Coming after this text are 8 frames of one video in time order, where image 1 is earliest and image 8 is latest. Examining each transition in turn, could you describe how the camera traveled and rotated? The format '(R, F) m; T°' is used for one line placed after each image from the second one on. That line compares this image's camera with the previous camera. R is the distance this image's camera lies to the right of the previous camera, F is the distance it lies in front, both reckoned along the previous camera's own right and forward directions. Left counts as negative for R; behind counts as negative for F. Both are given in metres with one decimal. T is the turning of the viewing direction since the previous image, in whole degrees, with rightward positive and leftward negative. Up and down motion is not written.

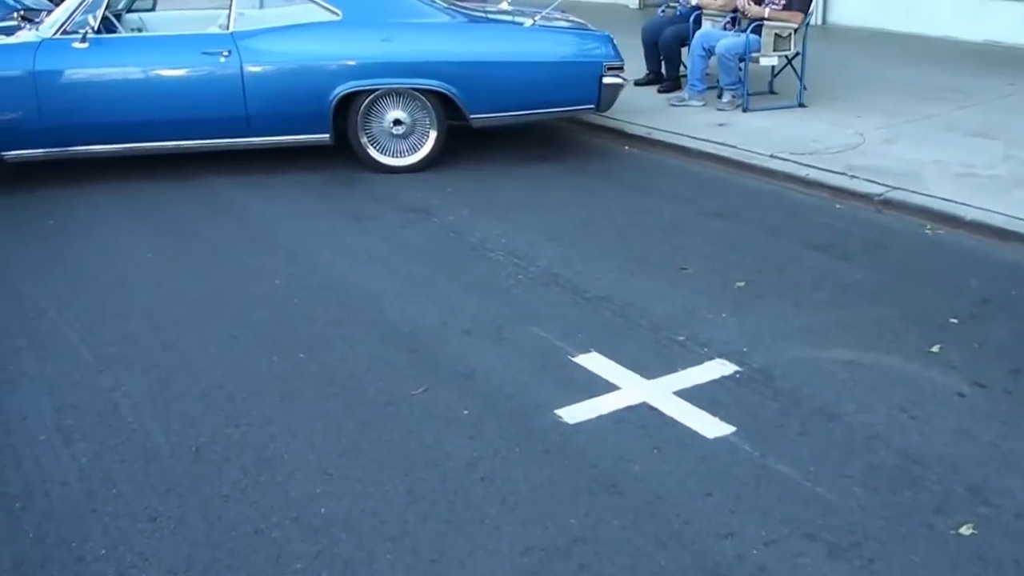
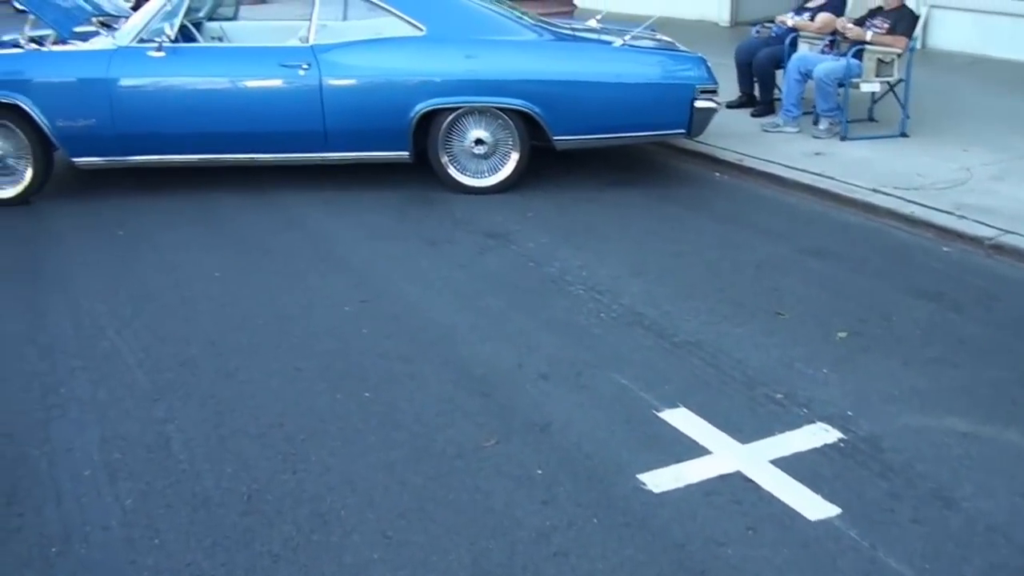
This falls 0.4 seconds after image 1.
(0.0, +0.4) m; -4°
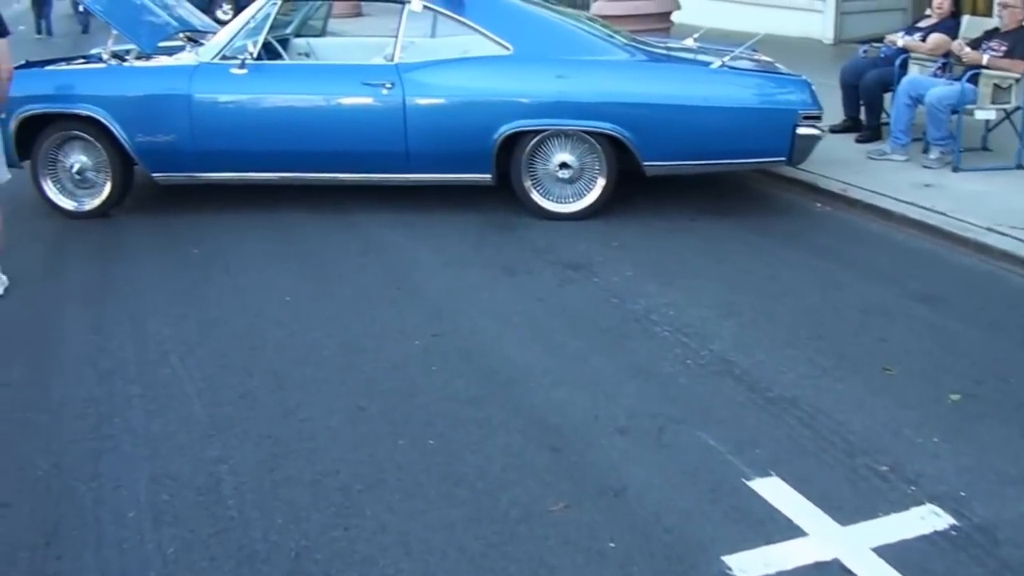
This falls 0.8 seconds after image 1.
(0.0, +0.3) m; -5°
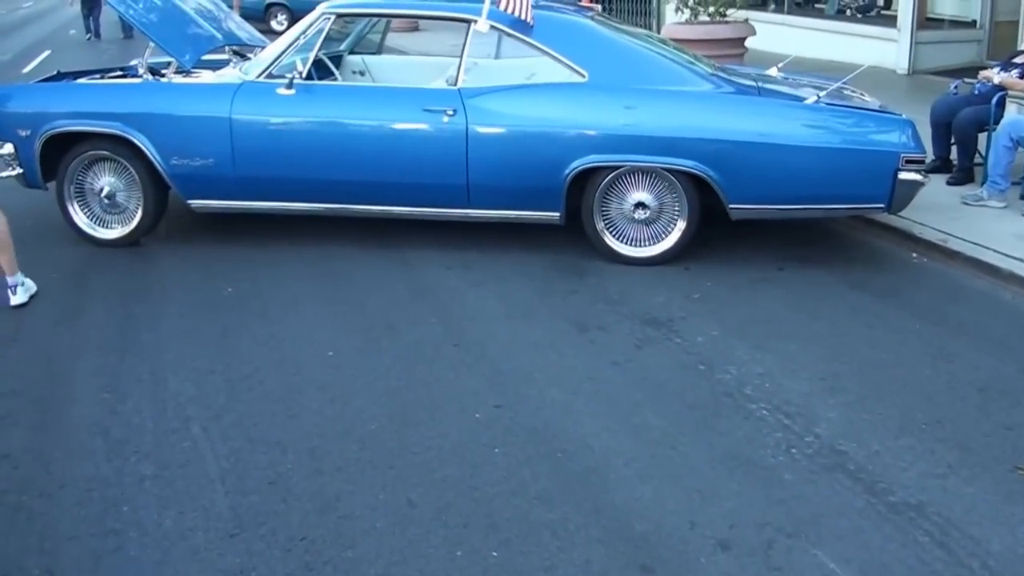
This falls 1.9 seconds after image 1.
(-0.2, +0.7) m; -2°
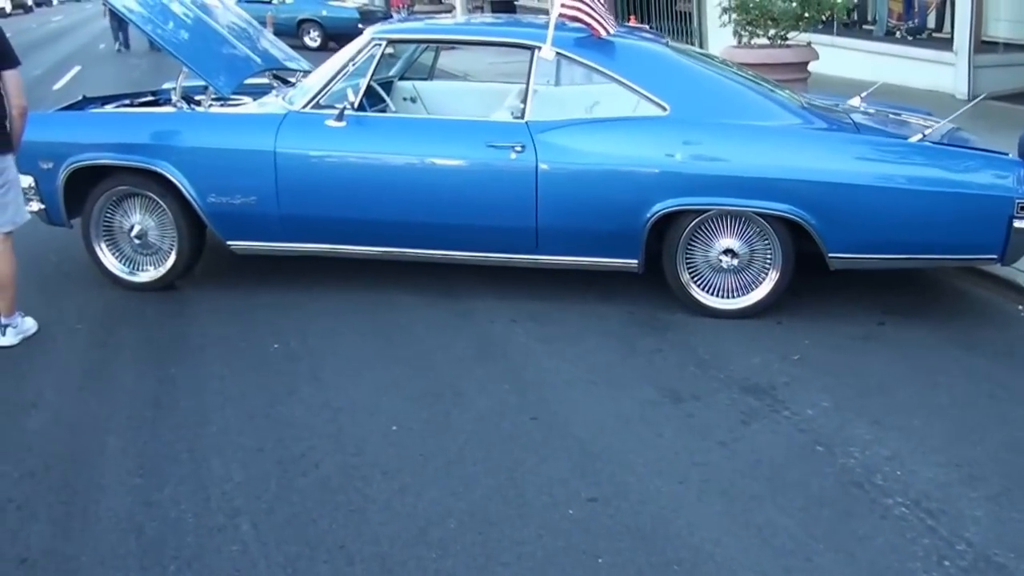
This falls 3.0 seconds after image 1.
(-0.3, +0.6) m; -1°
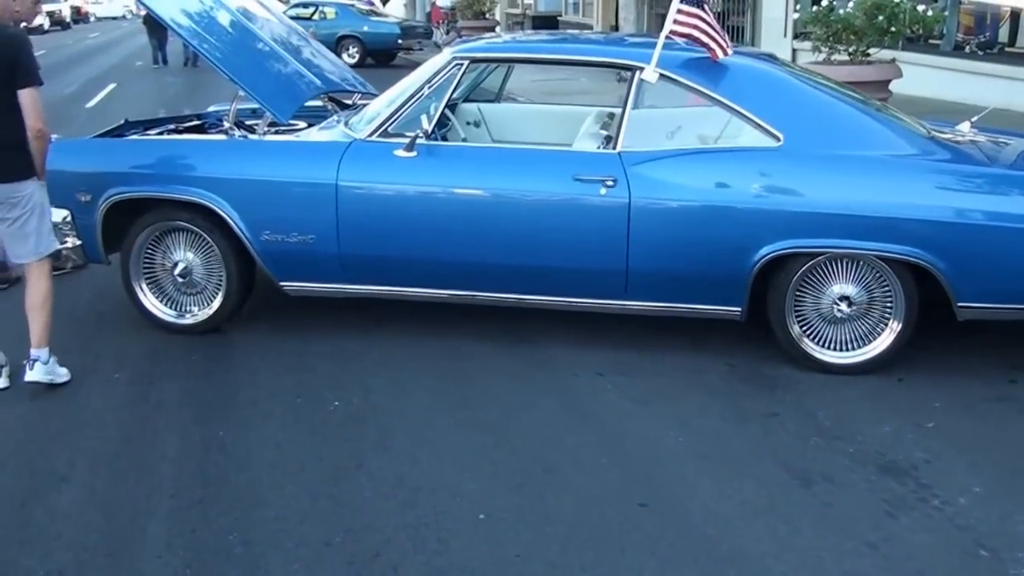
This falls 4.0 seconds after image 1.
(-0.3, +0.7) m; -2°
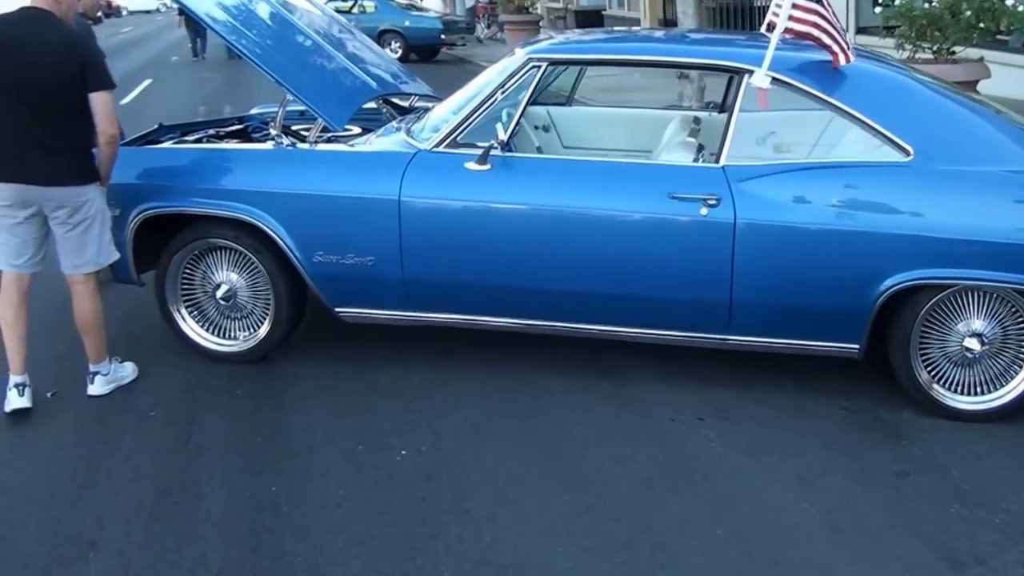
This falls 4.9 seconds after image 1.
(-0.3, +0.6) m; -2°
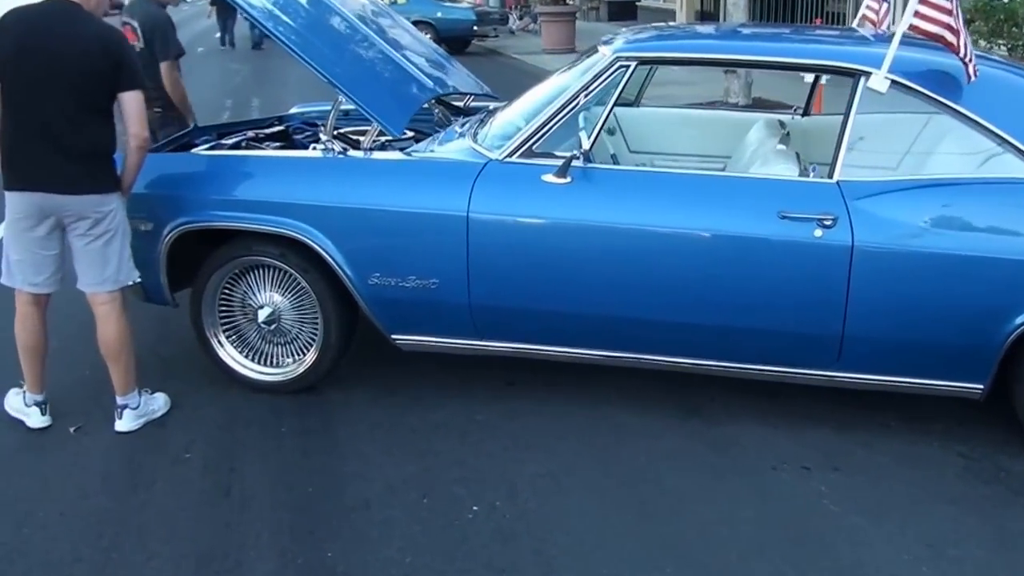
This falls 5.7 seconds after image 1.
(-0.3, +0.6) m; -1°
